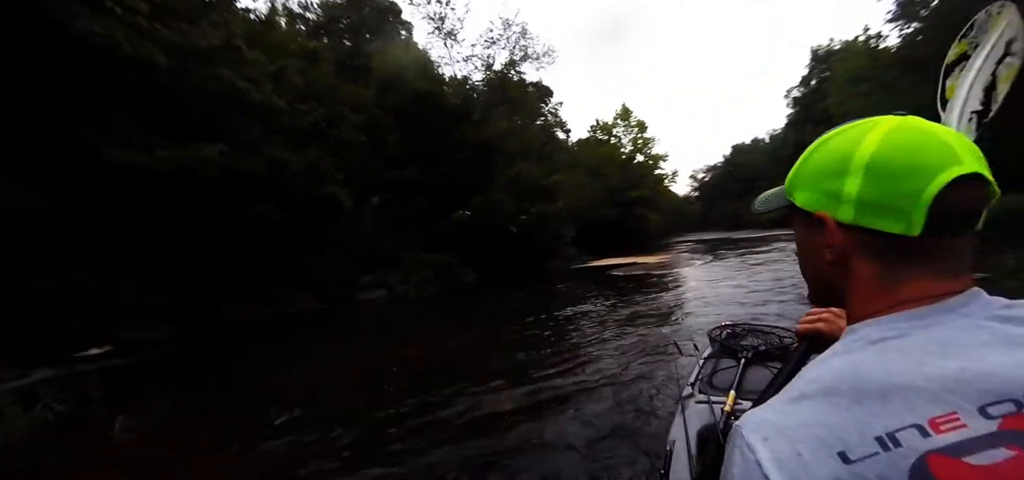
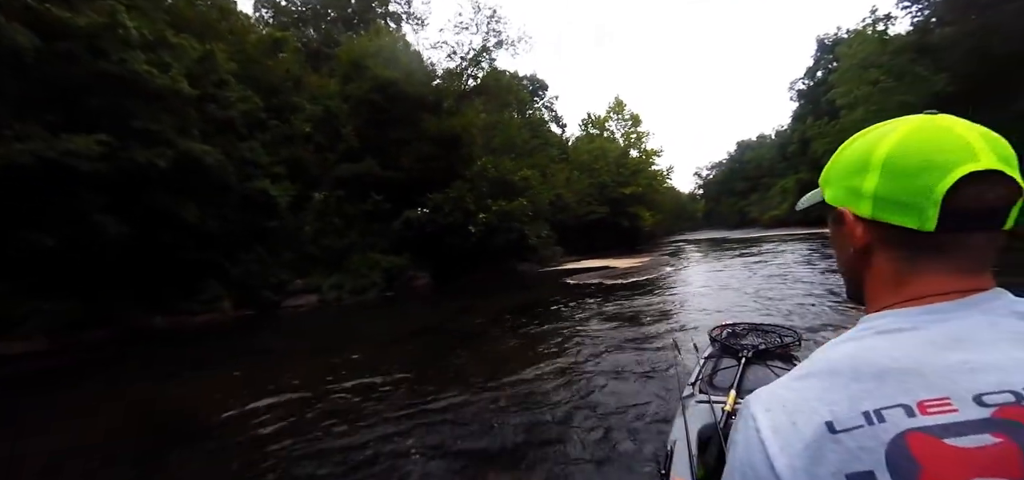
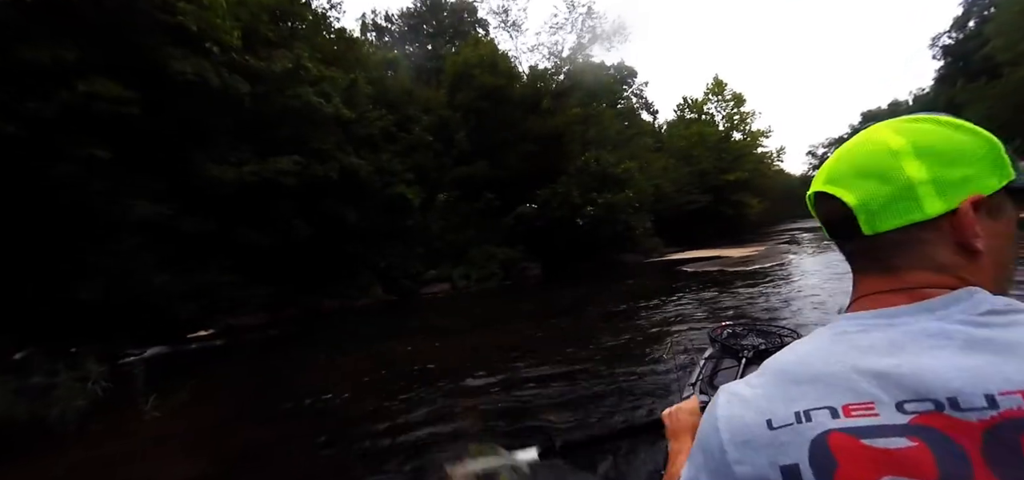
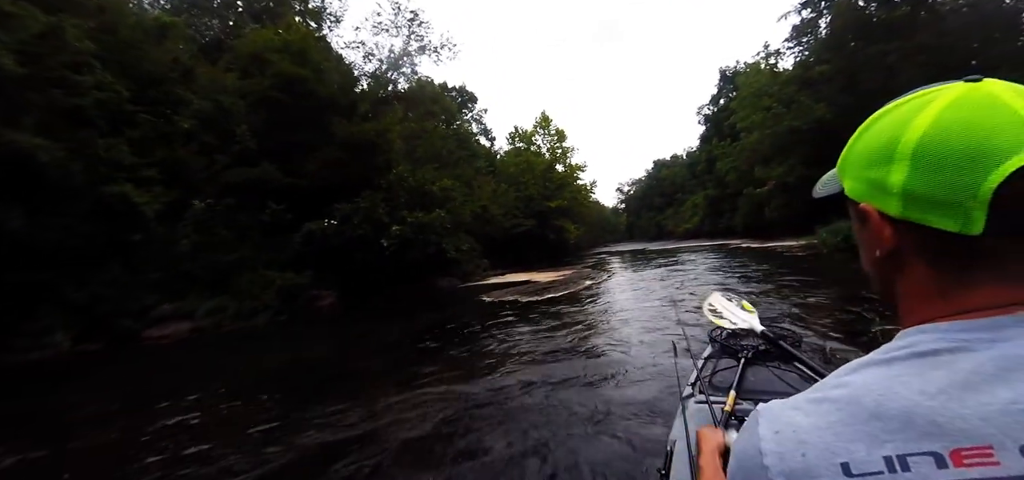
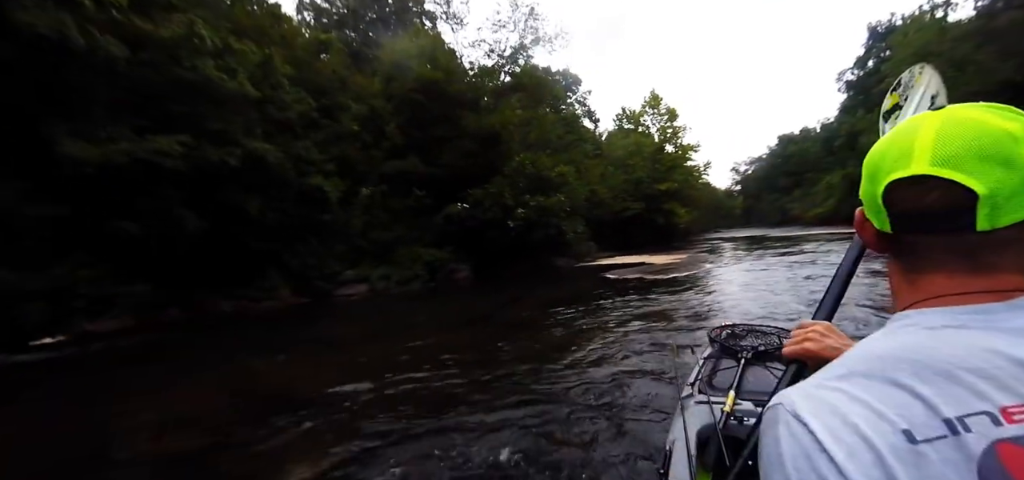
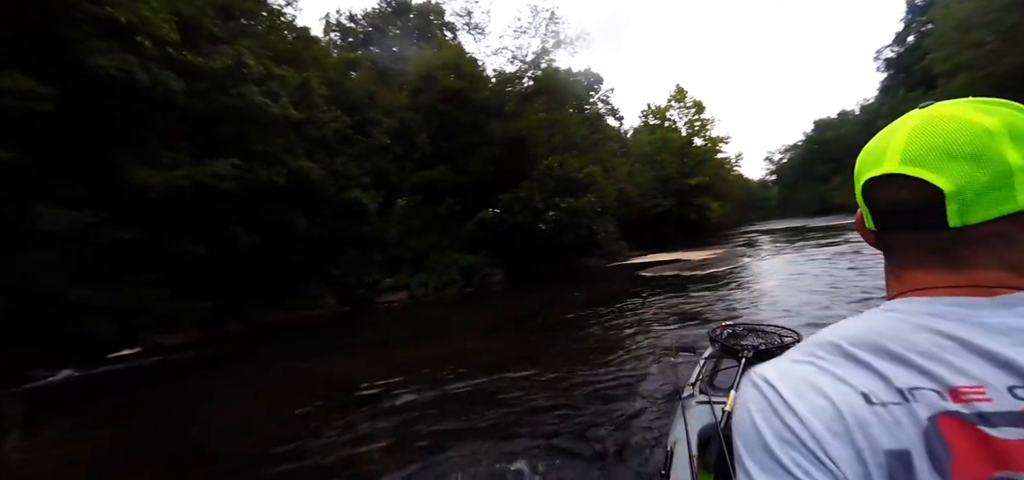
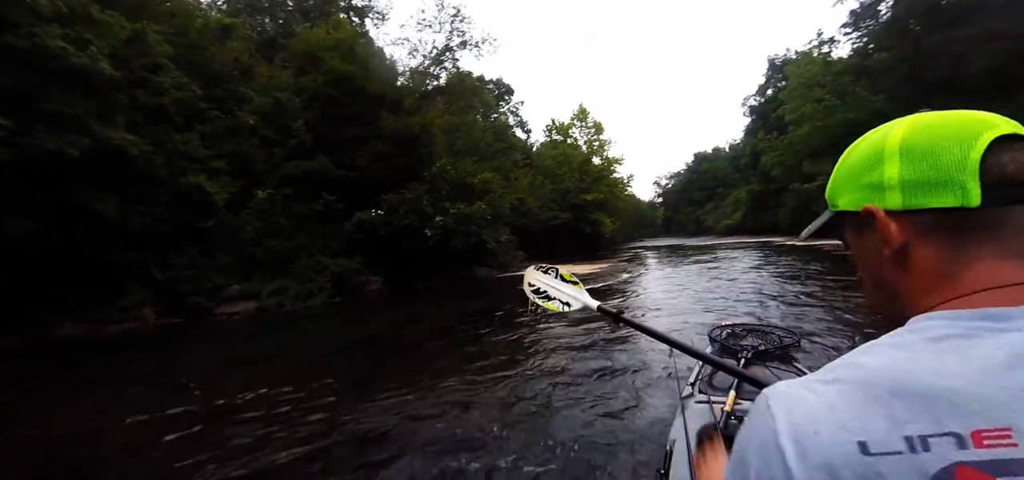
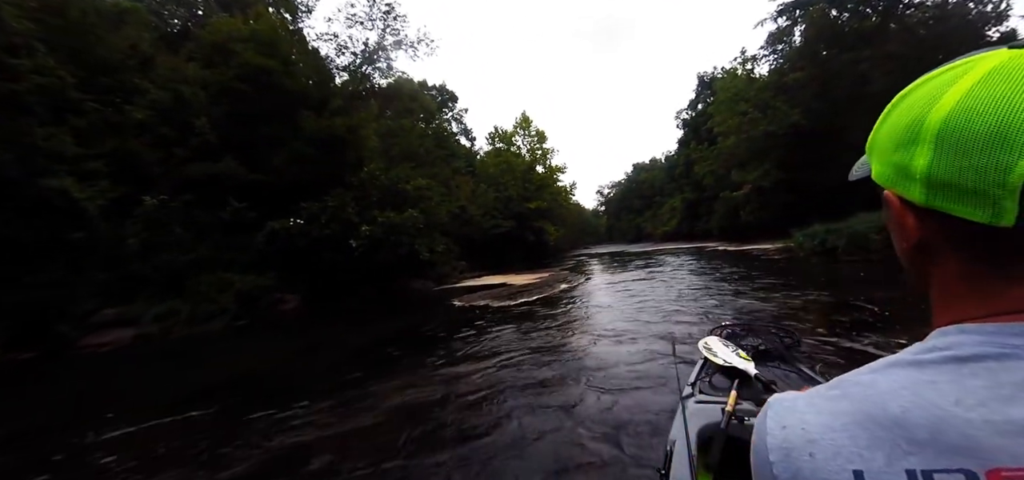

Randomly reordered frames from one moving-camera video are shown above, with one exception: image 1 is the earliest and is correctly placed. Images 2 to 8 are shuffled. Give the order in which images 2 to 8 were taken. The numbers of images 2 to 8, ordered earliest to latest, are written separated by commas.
3, 6, 5, 2, 7, 4, 8
